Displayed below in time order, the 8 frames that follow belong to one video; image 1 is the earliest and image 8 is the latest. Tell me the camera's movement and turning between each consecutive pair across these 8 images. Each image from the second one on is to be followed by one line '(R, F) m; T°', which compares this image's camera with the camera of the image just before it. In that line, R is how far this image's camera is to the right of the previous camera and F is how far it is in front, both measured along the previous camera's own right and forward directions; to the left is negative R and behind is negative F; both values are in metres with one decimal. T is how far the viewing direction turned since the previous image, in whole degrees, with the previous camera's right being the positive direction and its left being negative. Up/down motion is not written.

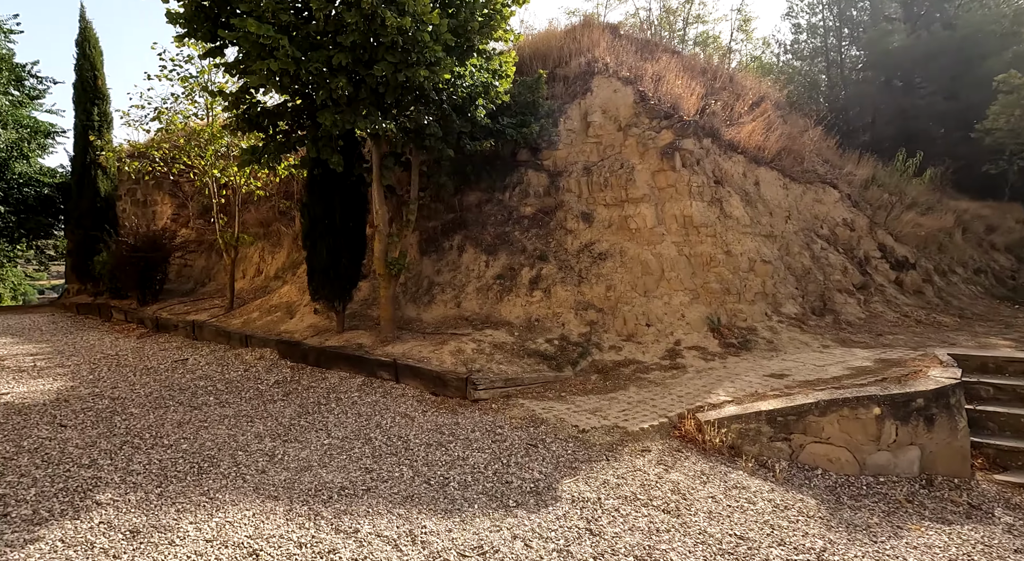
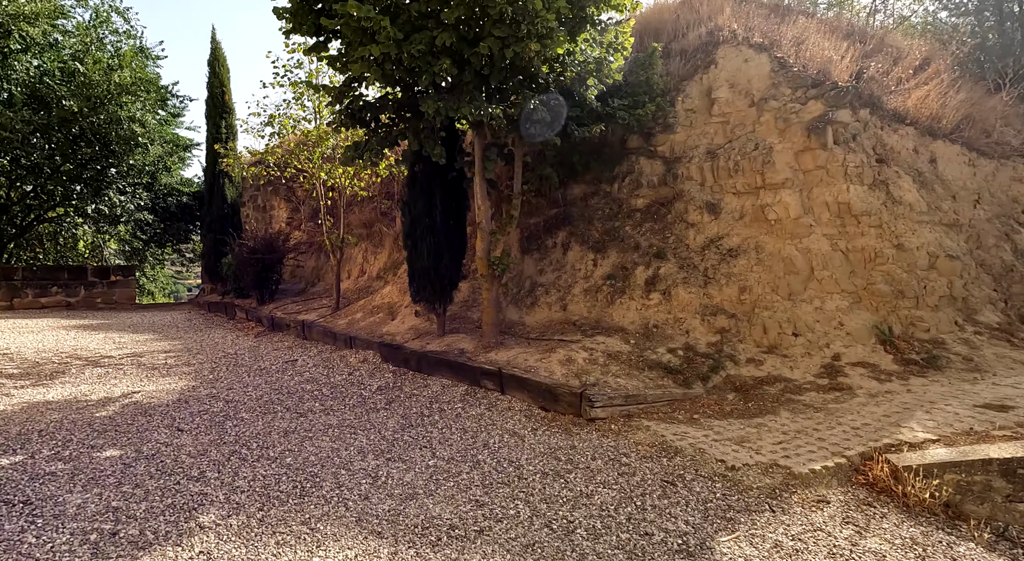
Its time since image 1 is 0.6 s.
(-0.1, +0.4) m; -9°
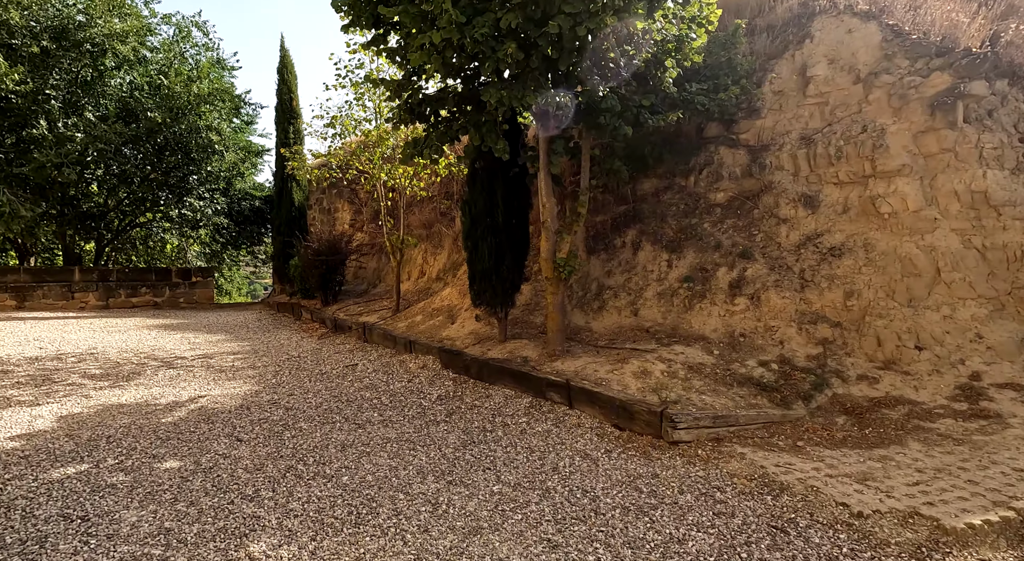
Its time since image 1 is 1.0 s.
(0.0, +0.3) m; -5°
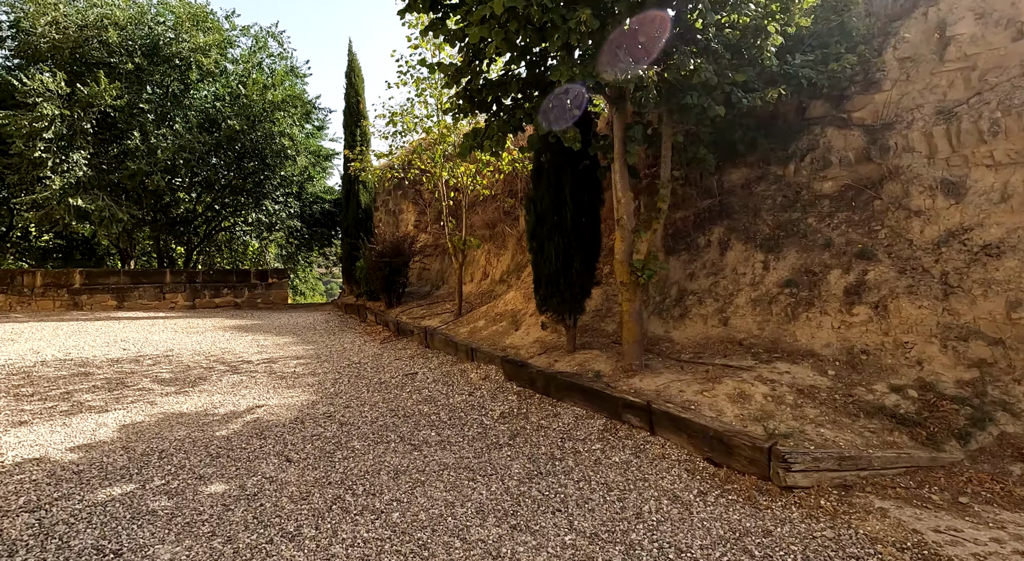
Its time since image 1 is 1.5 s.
(0.0, +0.4) m; -6°
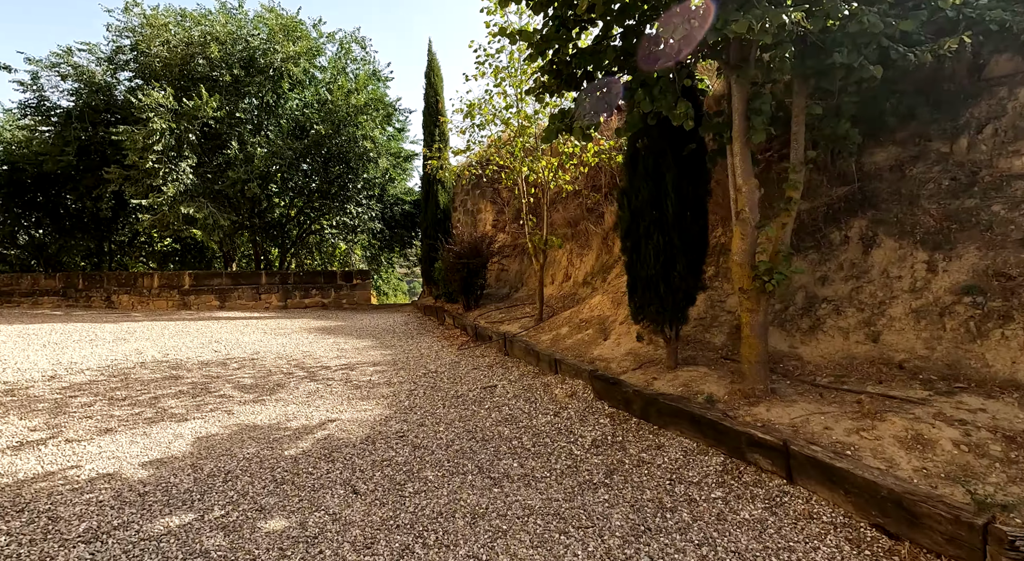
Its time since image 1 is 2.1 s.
(-0.1, +0.5) m; -7°
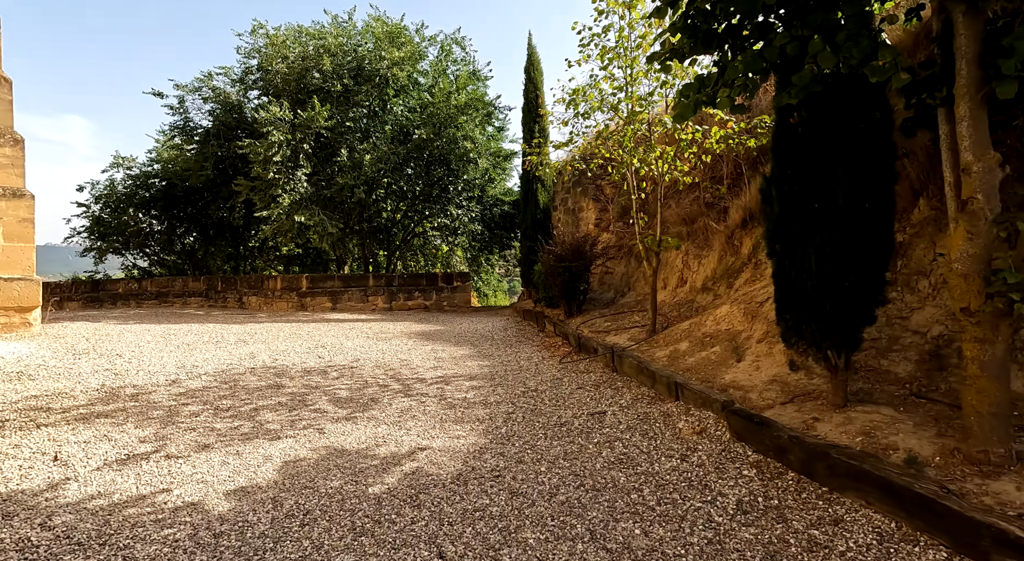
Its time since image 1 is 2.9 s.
(-0.1, +0.7) m; -9°
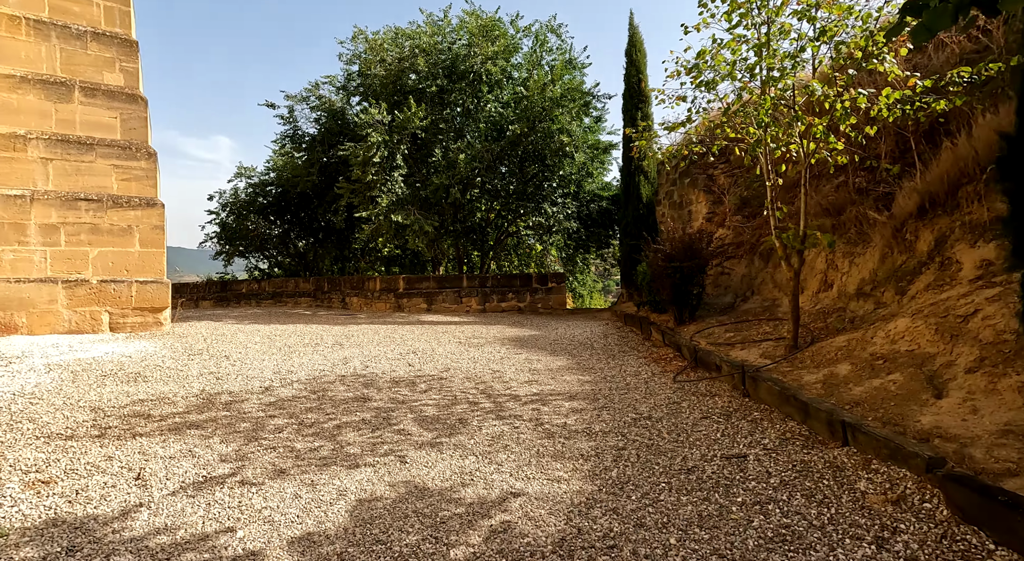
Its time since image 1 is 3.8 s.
(-0.1, +0.8) m; -9°
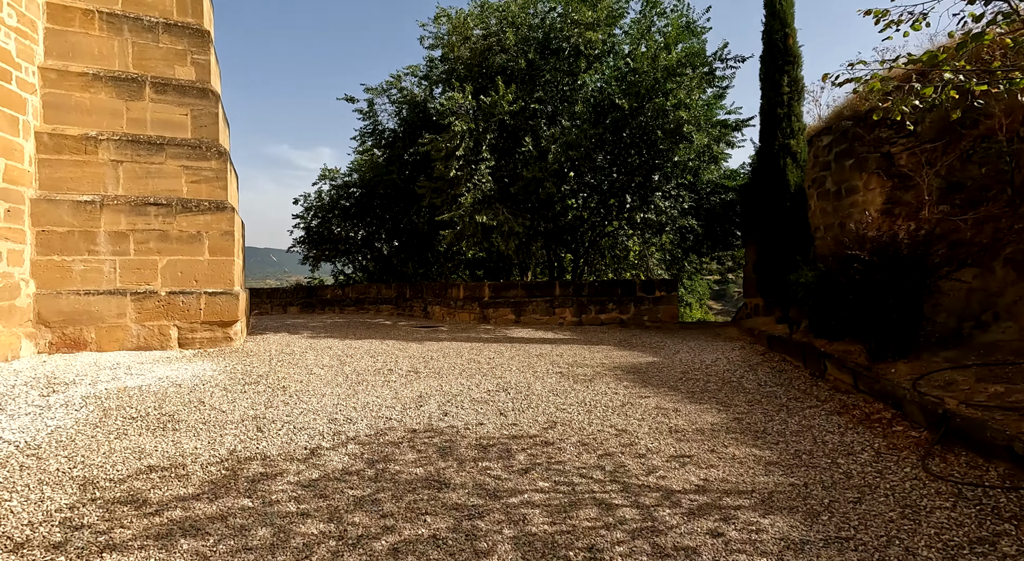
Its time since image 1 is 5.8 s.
(-0.4, +2.0) m; -8°
